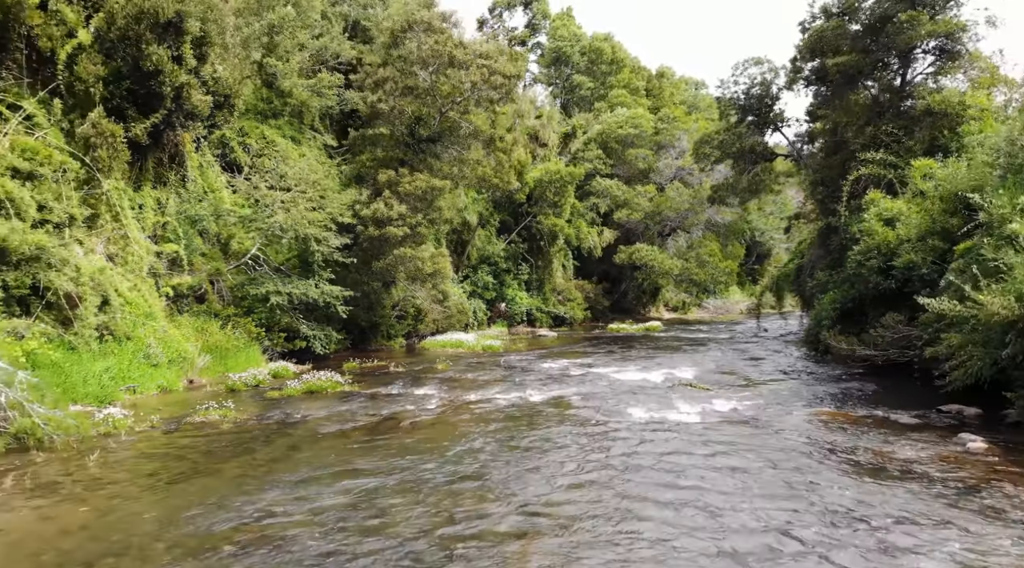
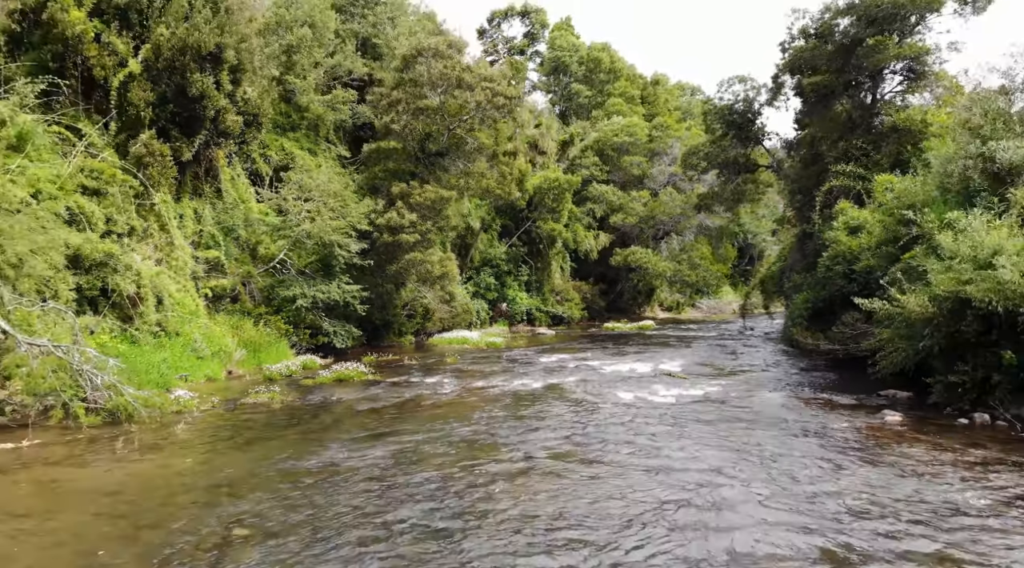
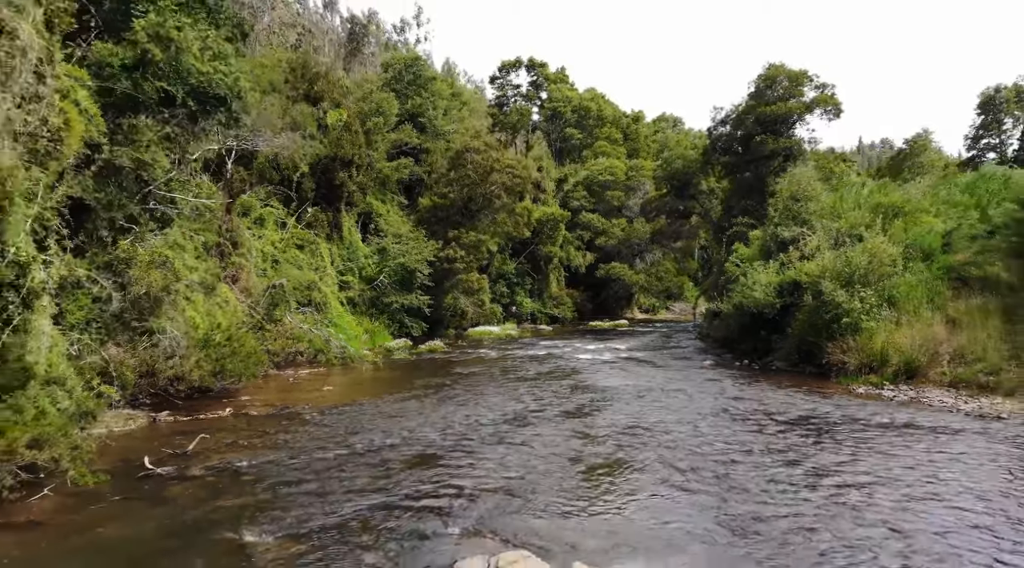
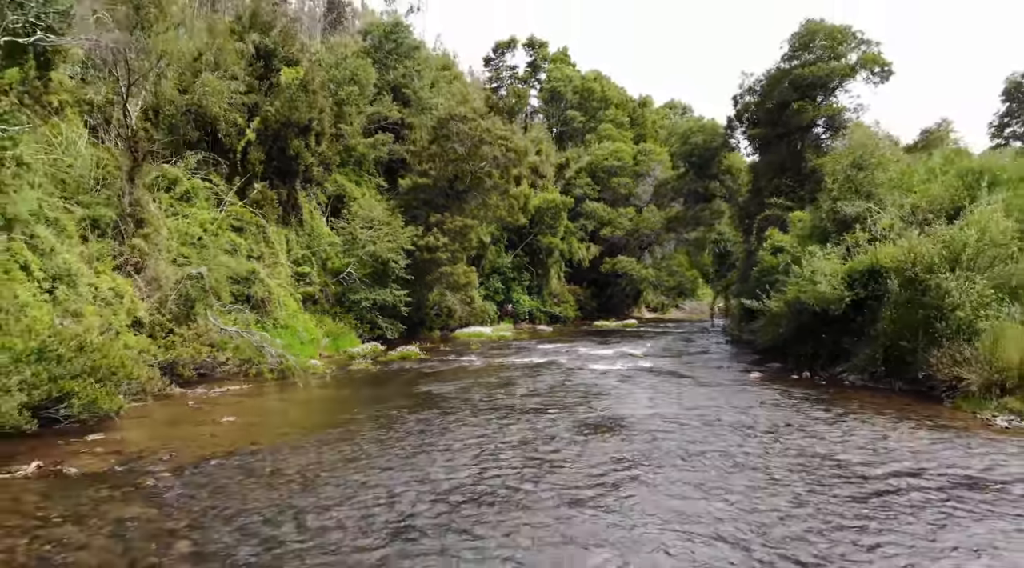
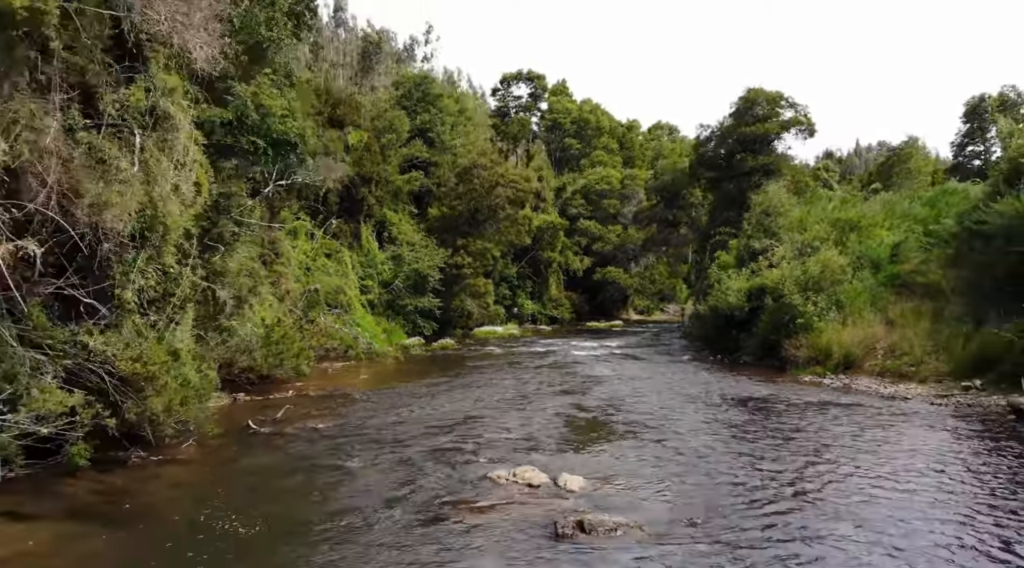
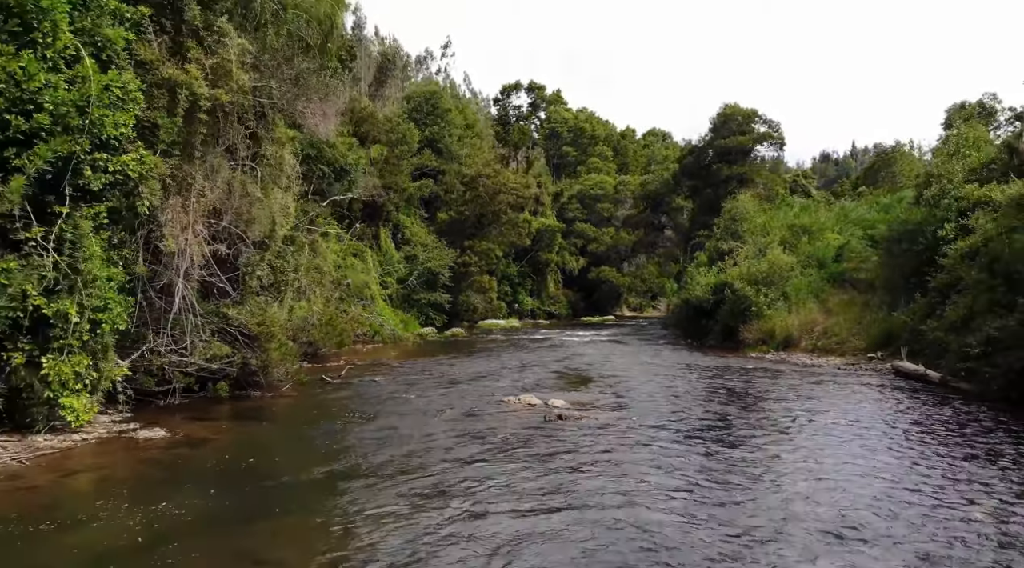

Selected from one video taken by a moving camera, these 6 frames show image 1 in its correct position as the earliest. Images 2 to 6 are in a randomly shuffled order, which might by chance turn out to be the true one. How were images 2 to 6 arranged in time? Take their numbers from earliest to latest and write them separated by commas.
2, 4, 3, 5, 6
